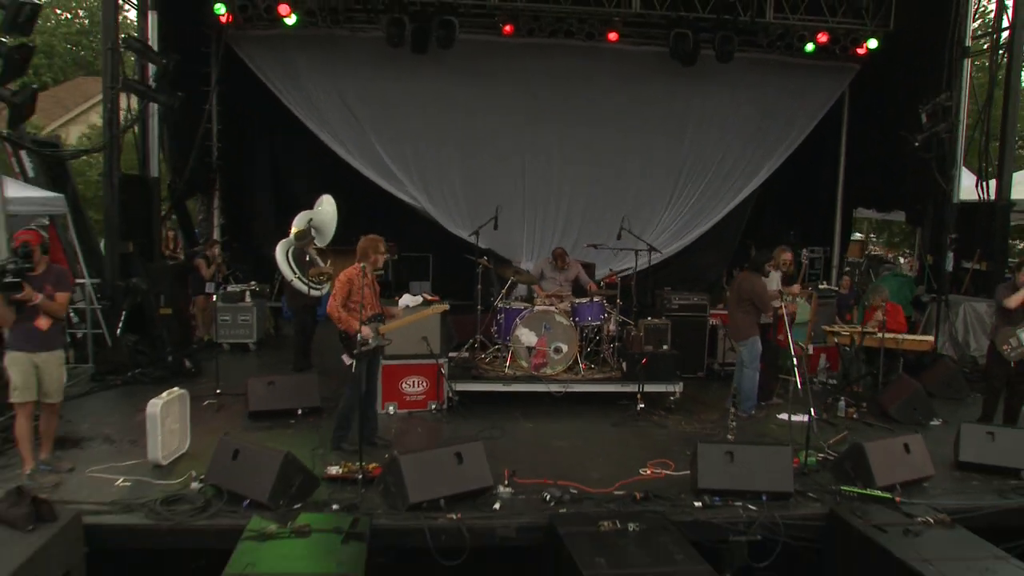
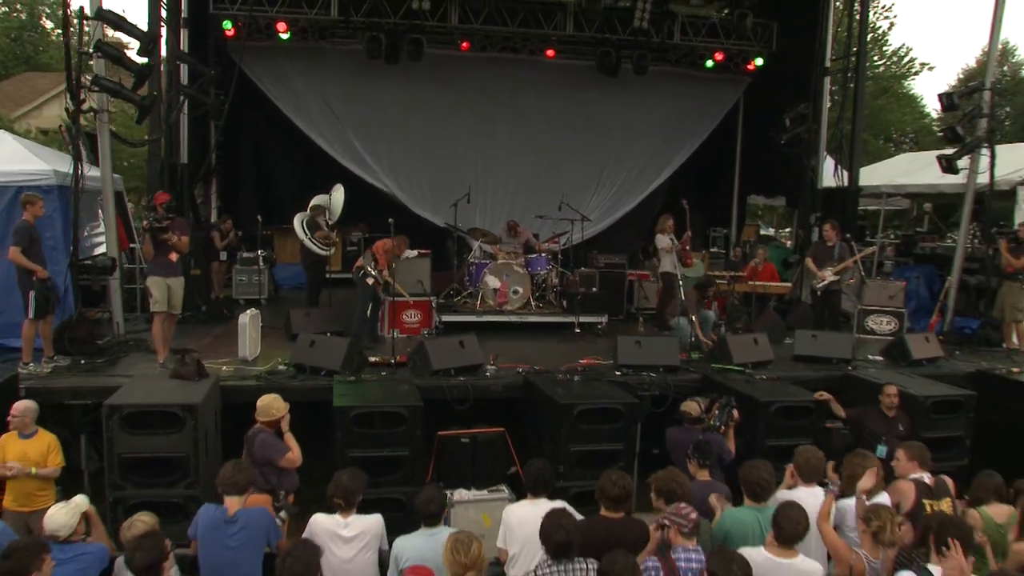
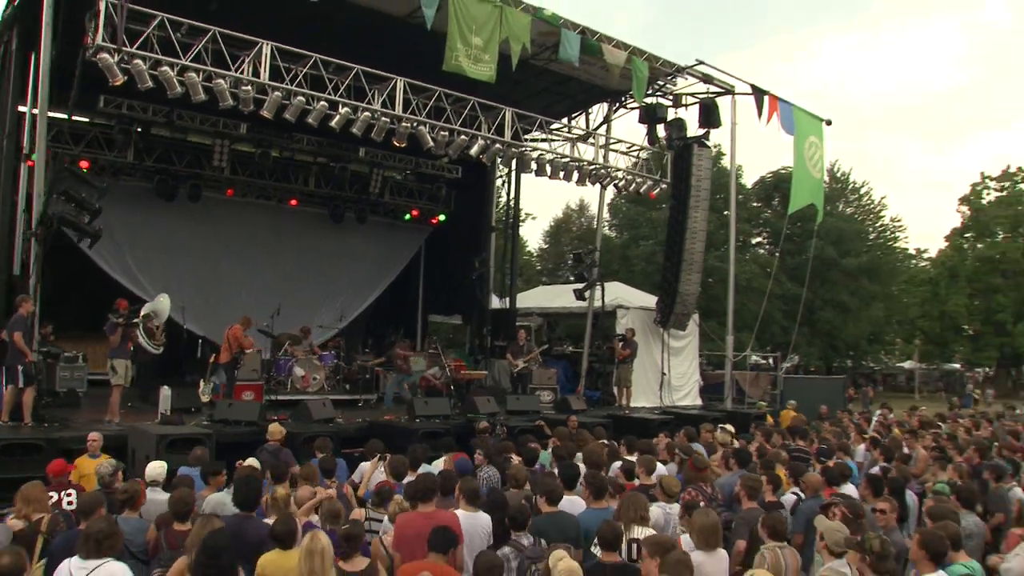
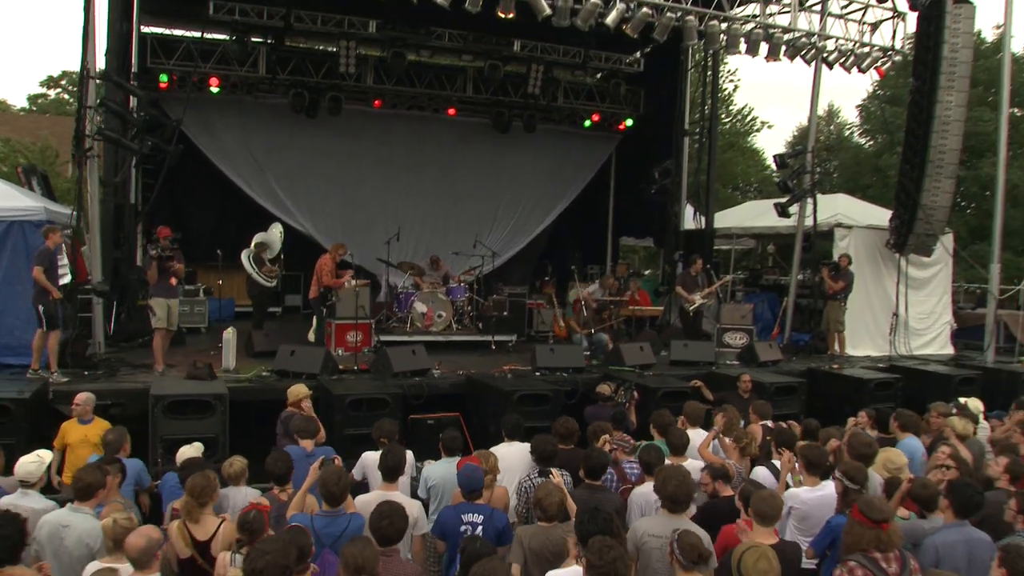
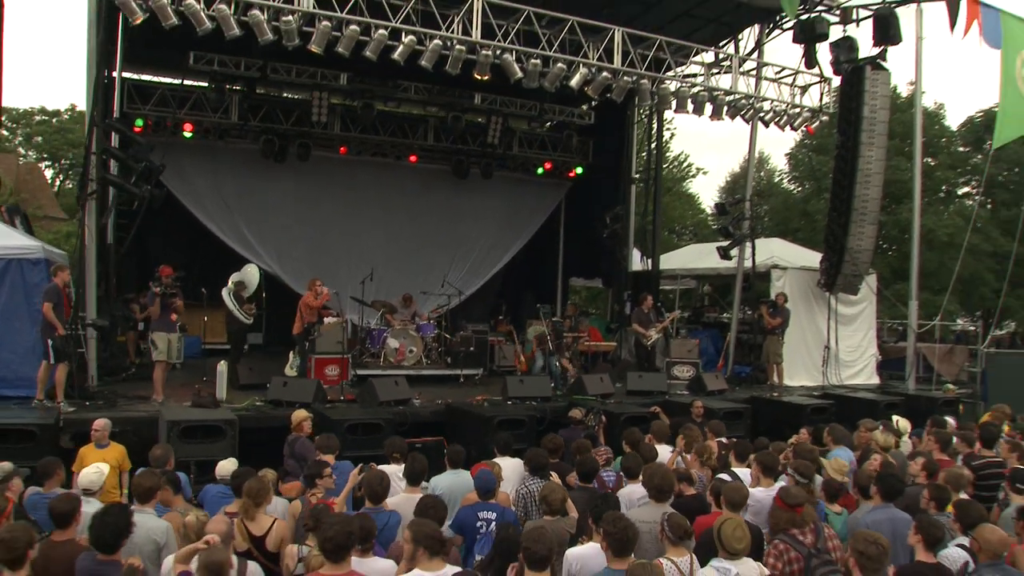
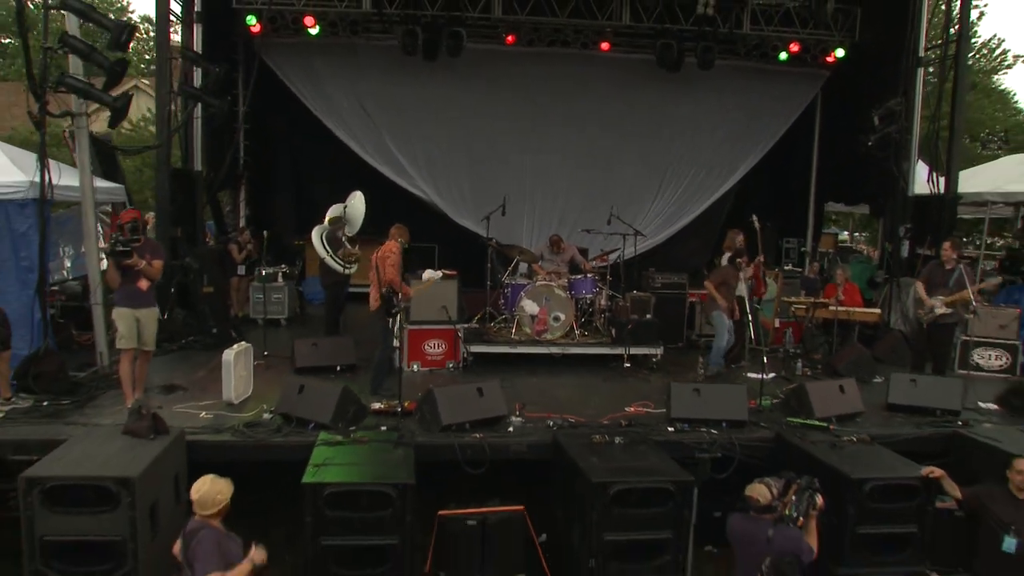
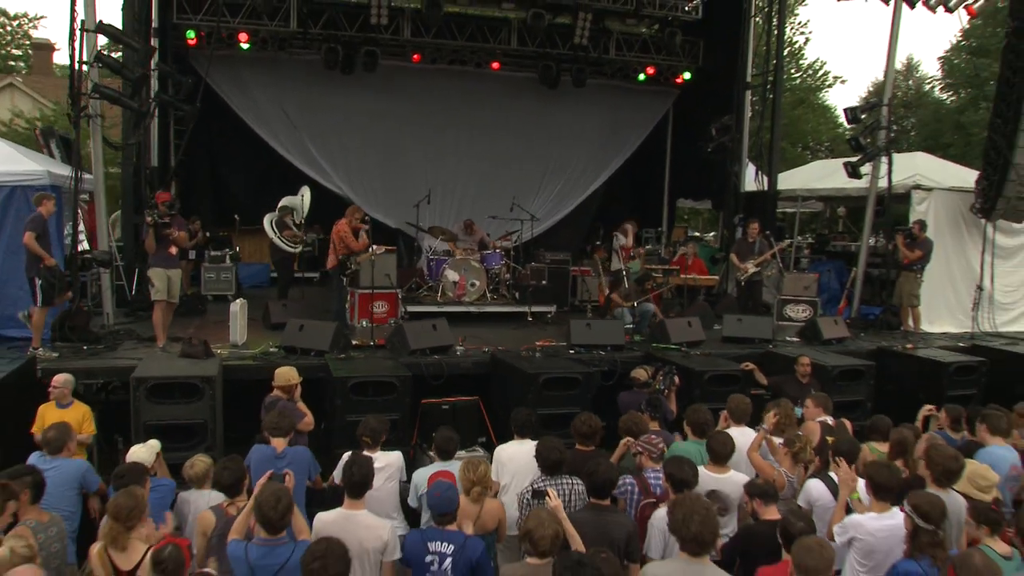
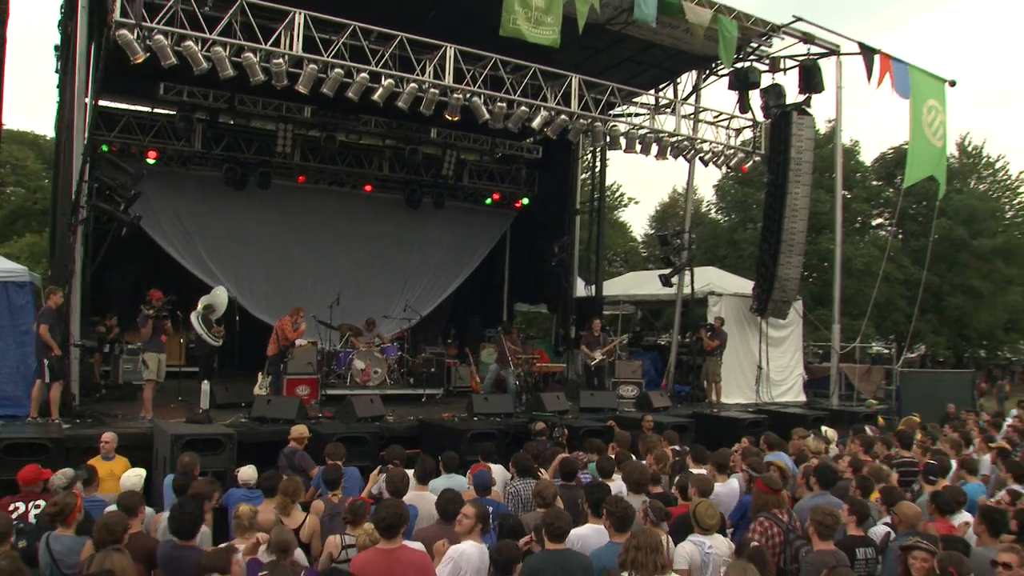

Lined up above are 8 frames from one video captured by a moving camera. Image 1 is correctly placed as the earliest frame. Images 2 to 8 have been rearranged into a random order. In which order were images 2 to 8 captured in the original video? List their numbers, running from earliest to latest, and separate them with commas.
6, 2, 7, 4, 5, 8, 3
